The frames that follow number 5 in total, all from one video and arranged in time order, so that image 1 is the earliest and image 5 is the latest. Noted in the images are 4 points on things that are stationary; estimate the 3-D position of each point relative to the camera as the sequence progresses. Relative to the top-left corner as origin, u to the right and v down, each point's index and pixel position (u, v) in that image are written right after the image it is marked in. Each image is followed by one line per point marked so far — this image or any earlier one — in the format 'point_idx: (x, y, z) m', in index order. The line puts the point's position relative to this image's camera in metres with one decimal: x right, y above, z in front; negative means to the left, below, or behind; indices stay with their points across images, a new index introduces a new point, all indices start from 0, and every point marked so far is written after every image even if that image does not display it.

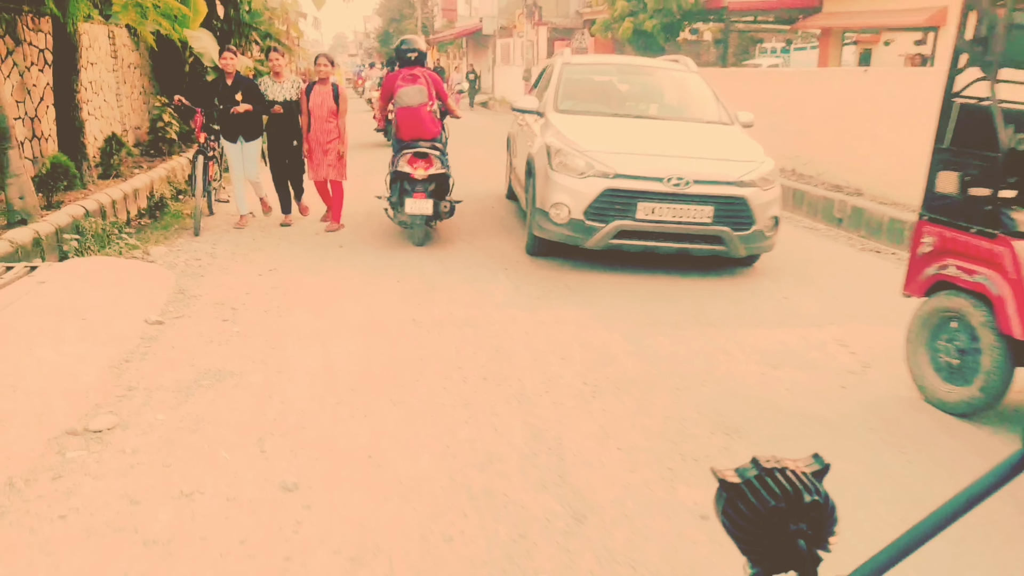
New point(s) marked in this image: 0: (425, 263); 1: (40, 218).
0: (-0.8, +0.2, +6.9) m
1: (-5.1, +0.8, +8.4) m
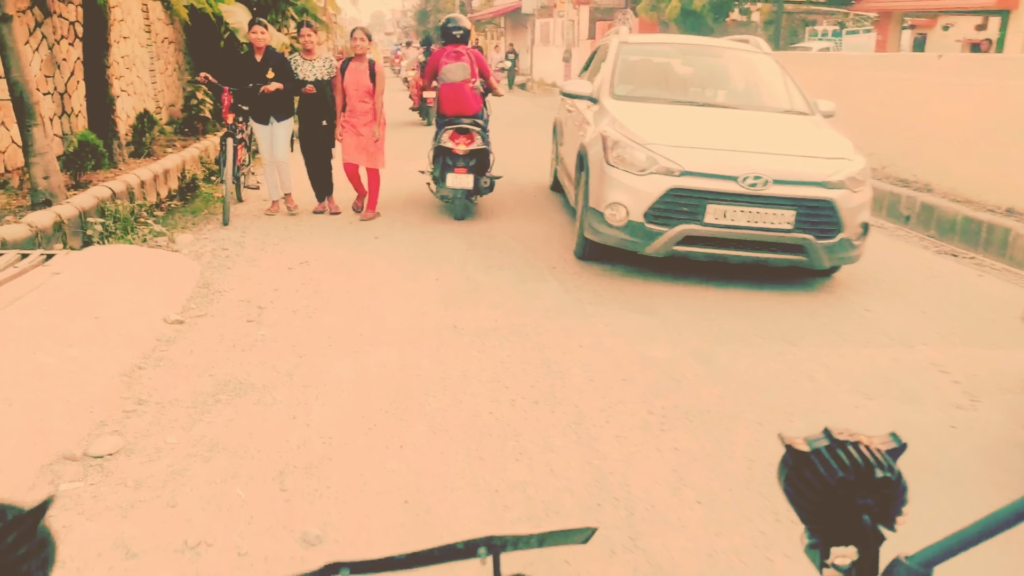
0: (-0.4, +0.3, +6.4) m
1: (-4.6, +0.9, +8.0) m
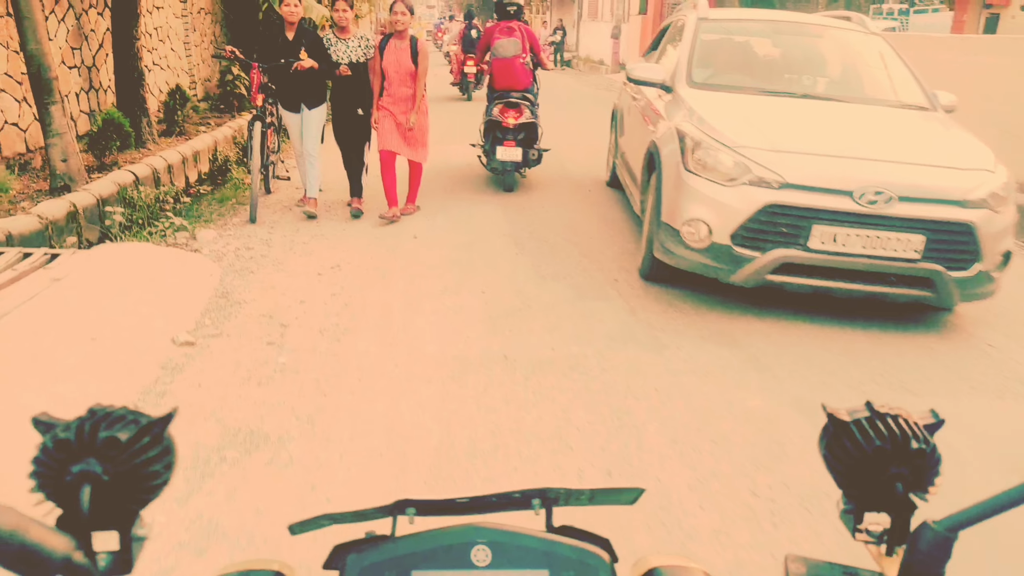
0: (0.0, +0.2, +5.7) m
1: (-4.1, +1.0, +7.5) m
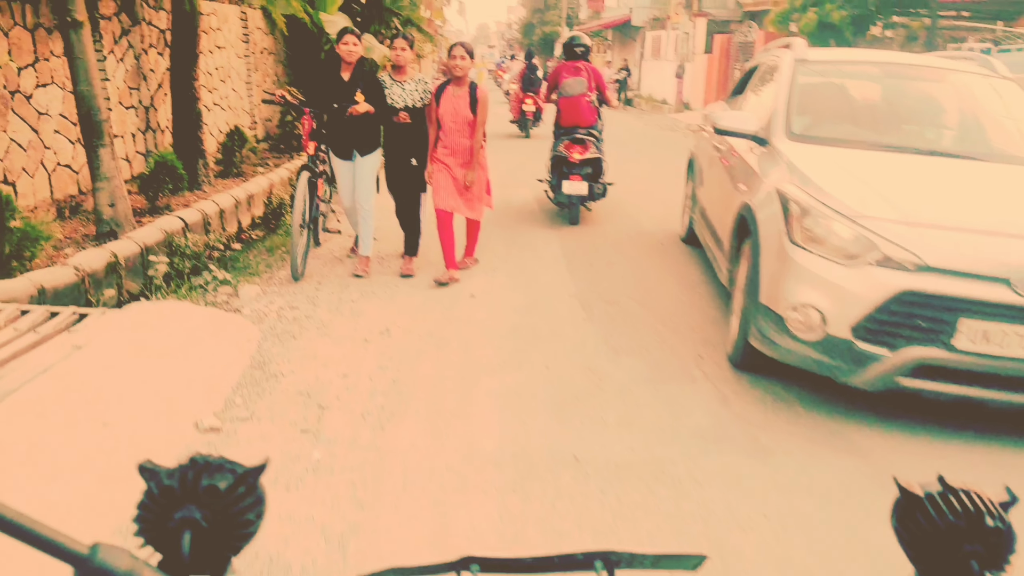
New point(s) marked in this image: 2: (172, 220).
0: (+0.5, -0.3, +5.1) m
1: (-3.5, +0.6, +7.2) m
2: (-3.1, +0.6, +7.0) m
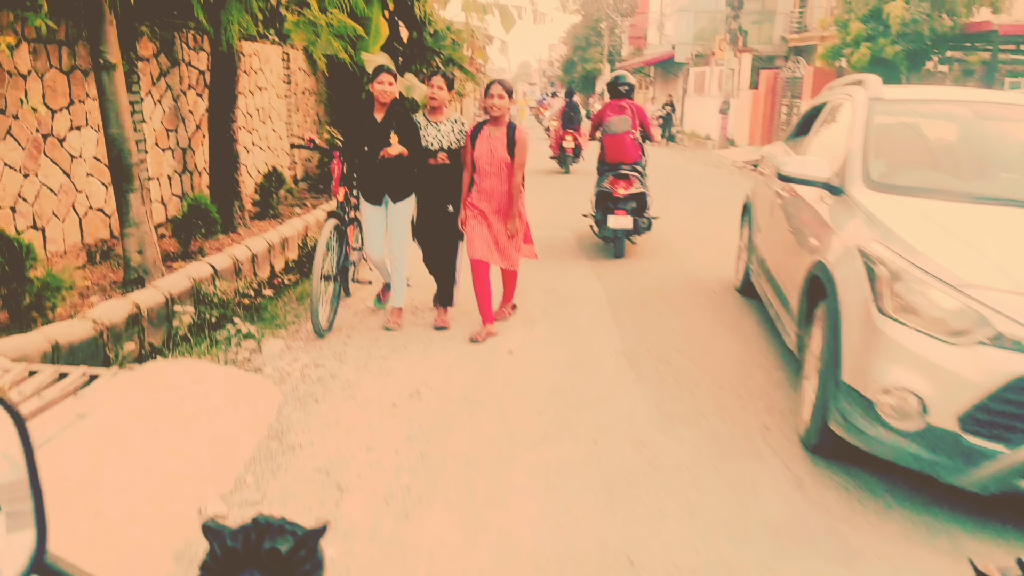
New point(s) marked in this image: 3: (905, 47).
0: (+0.7, -0.7, +4.7) m
1: (-3.1, +0.1, +7.0) m
2: (-2.7, +0.2, +6.8) m
3: (+8.6, +5.3, +17.0) m
